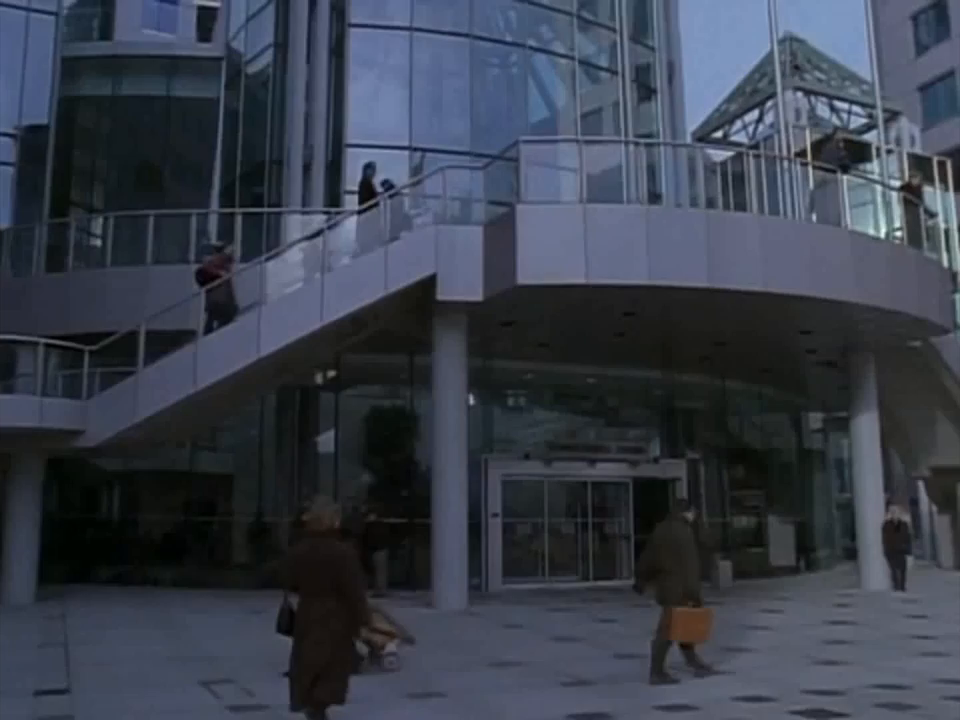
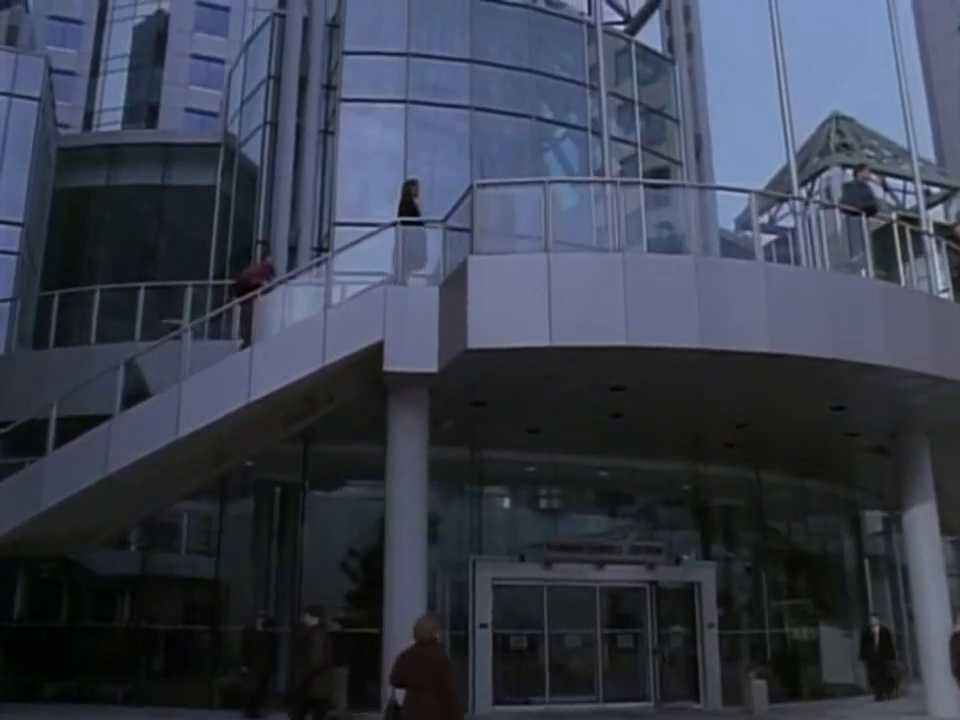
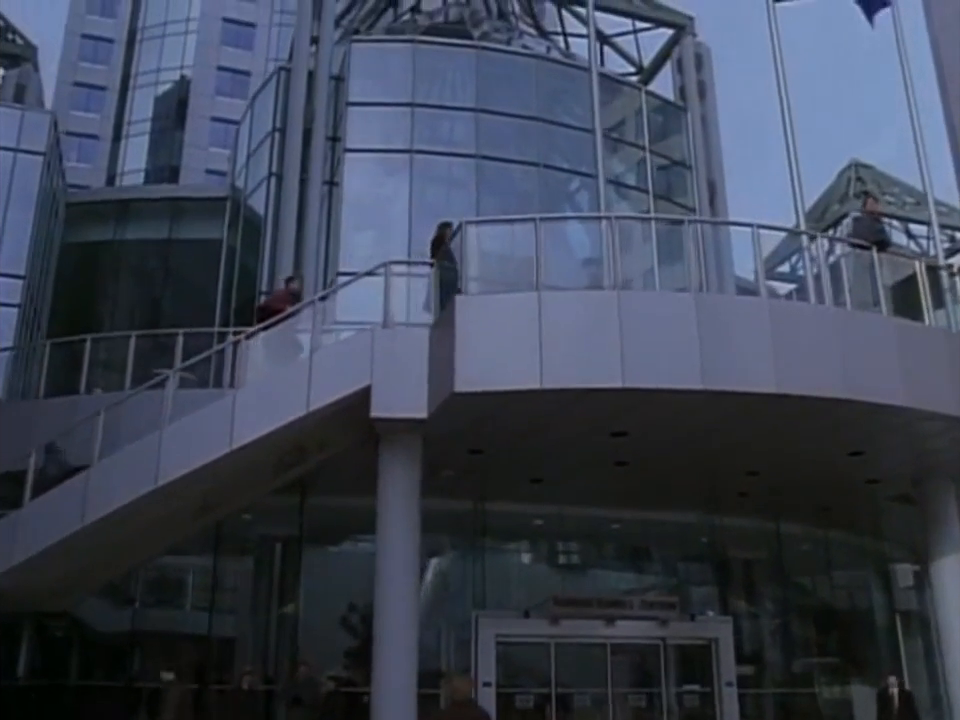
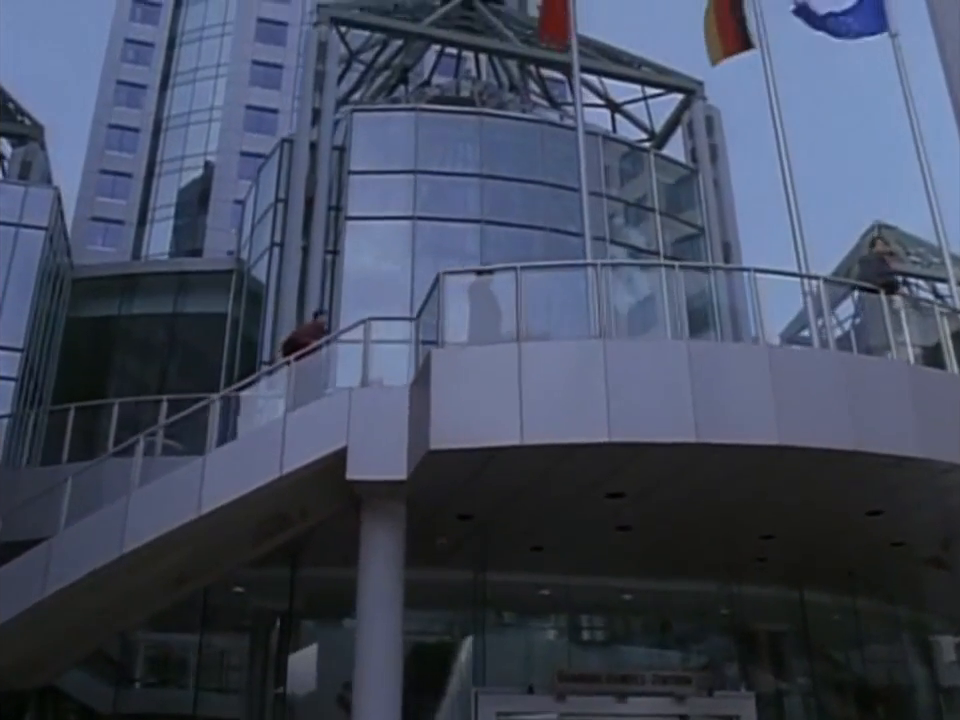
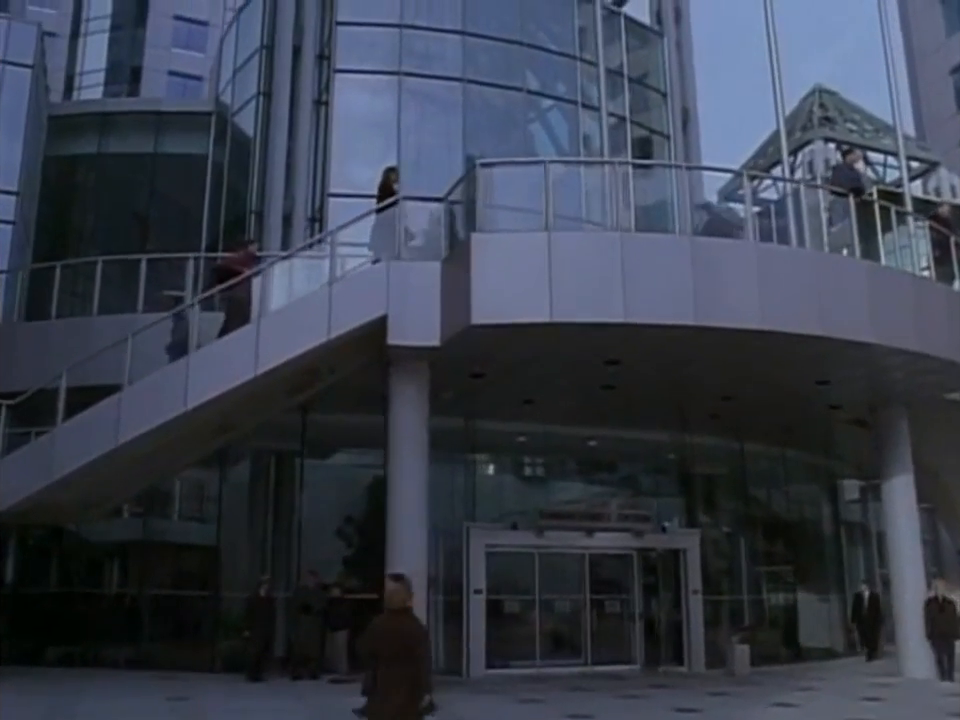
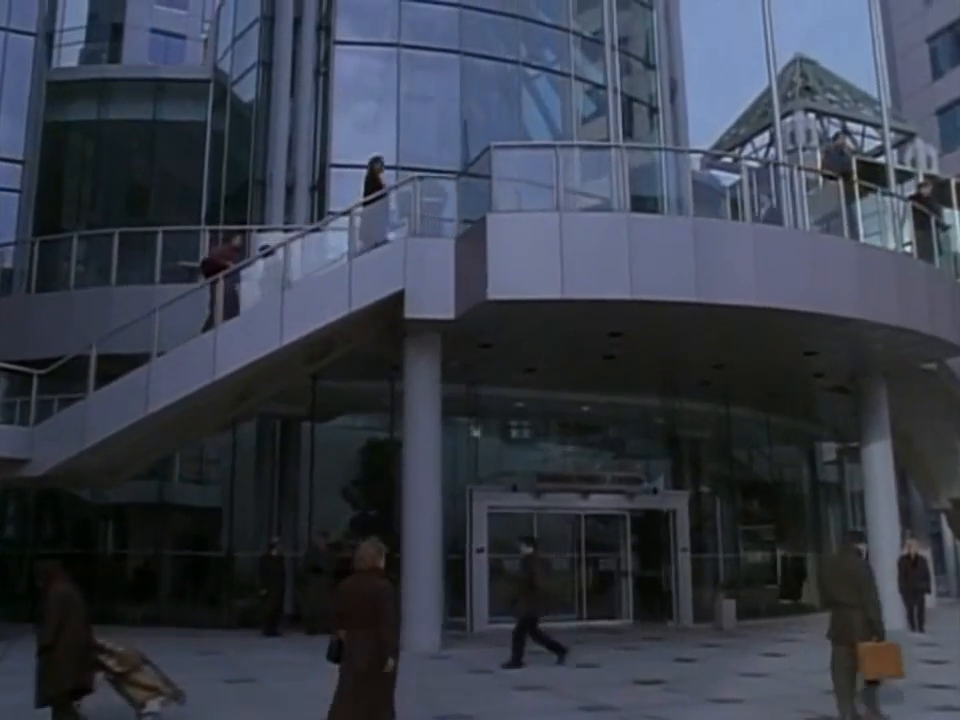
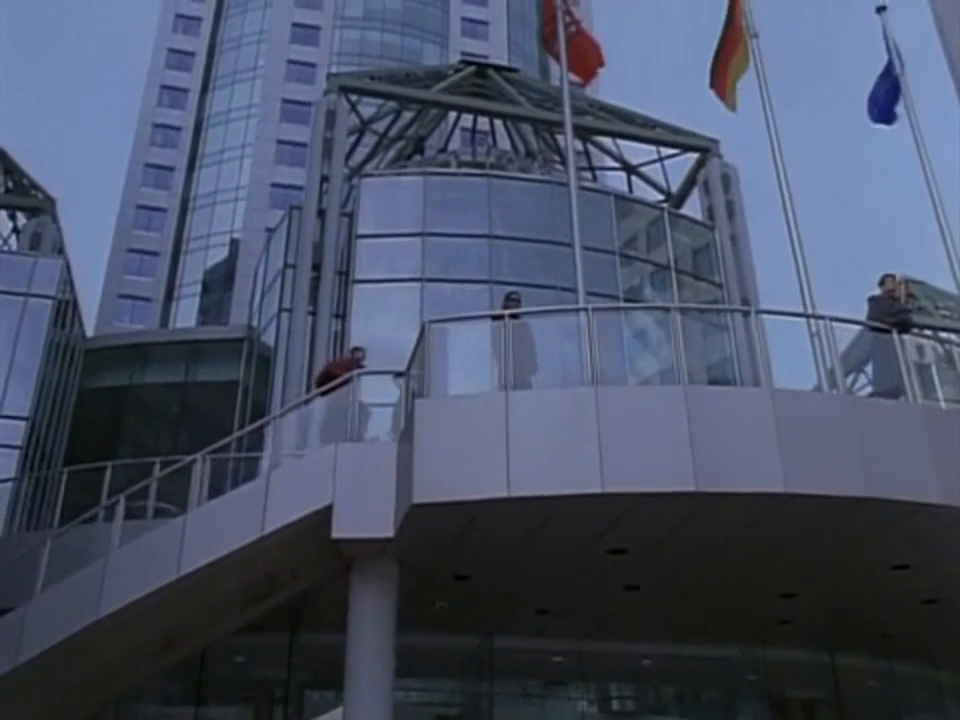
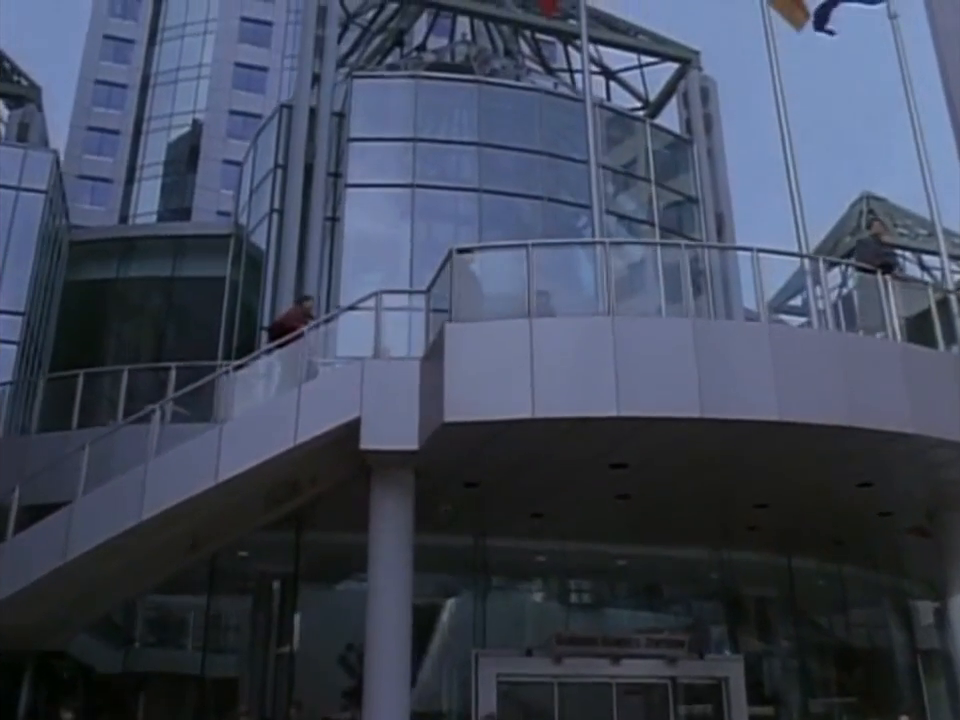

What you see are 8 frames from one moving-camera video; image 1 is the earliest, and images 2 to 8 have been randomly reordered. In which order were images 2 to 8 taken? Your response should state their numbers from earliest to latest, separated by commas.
6, 5, 2, 3, 8, 4, 7
